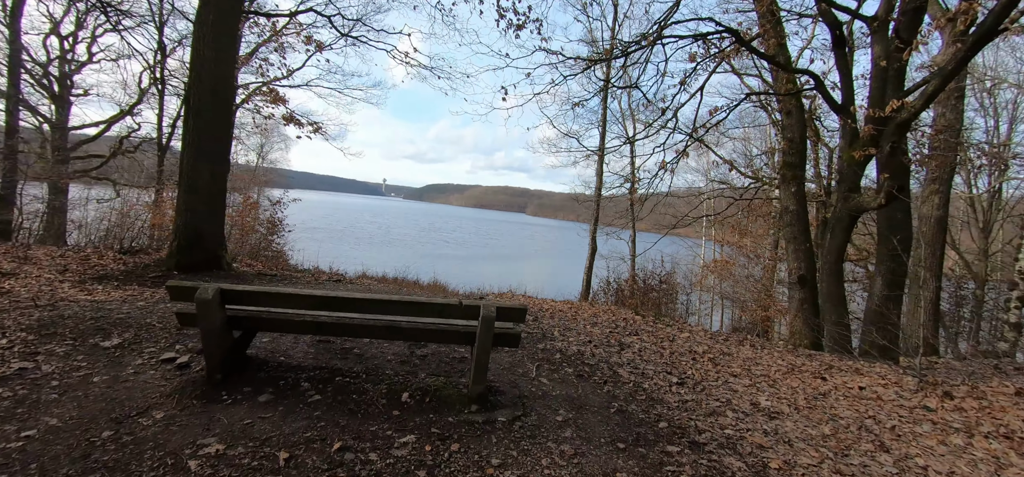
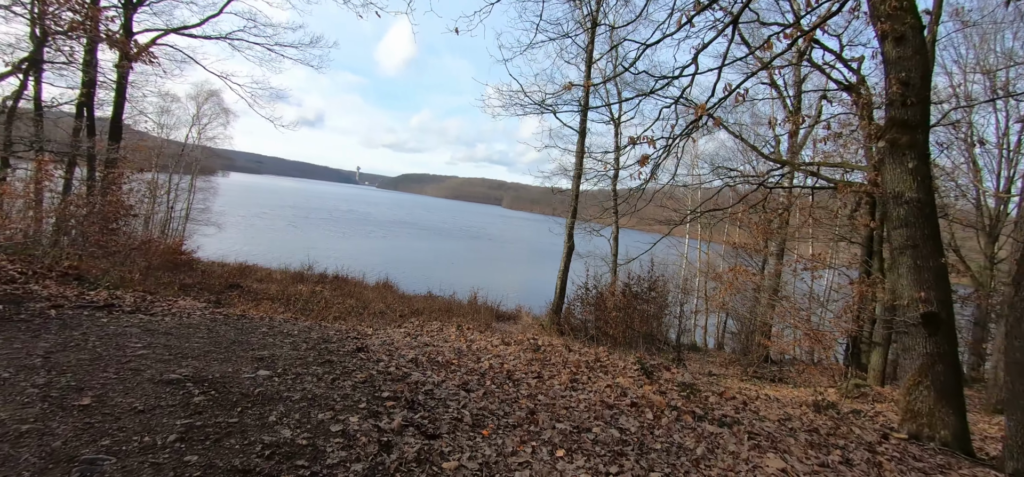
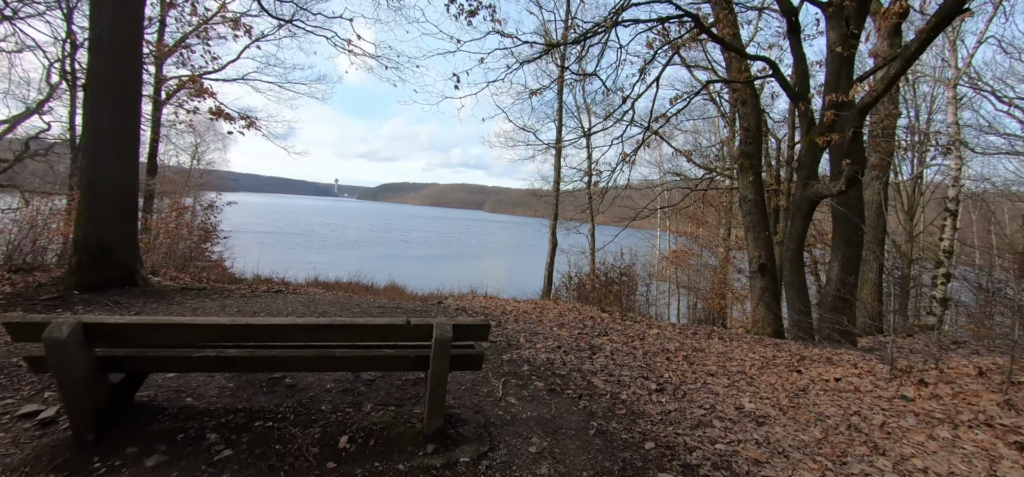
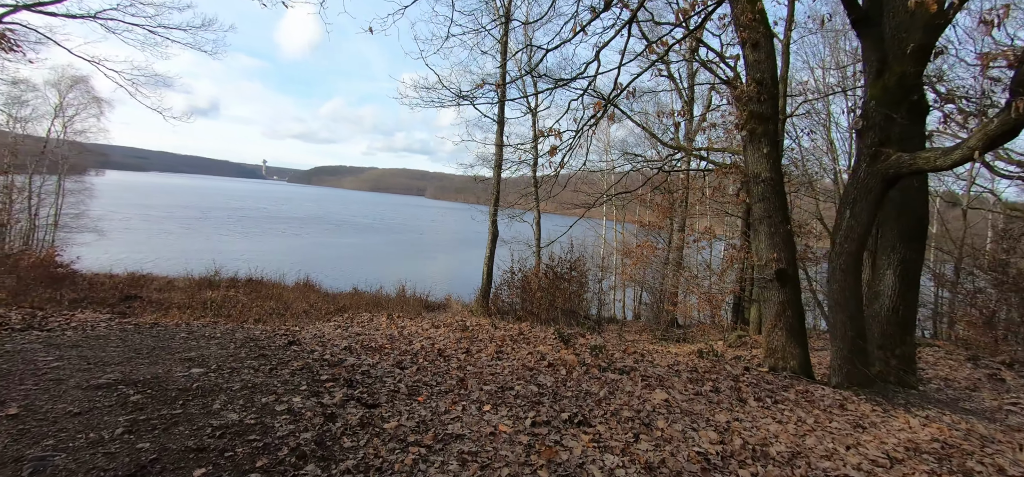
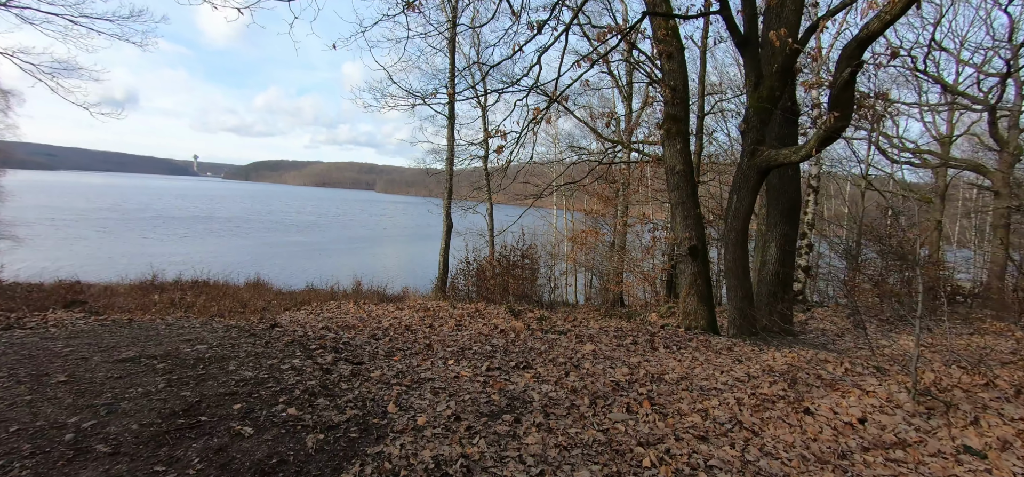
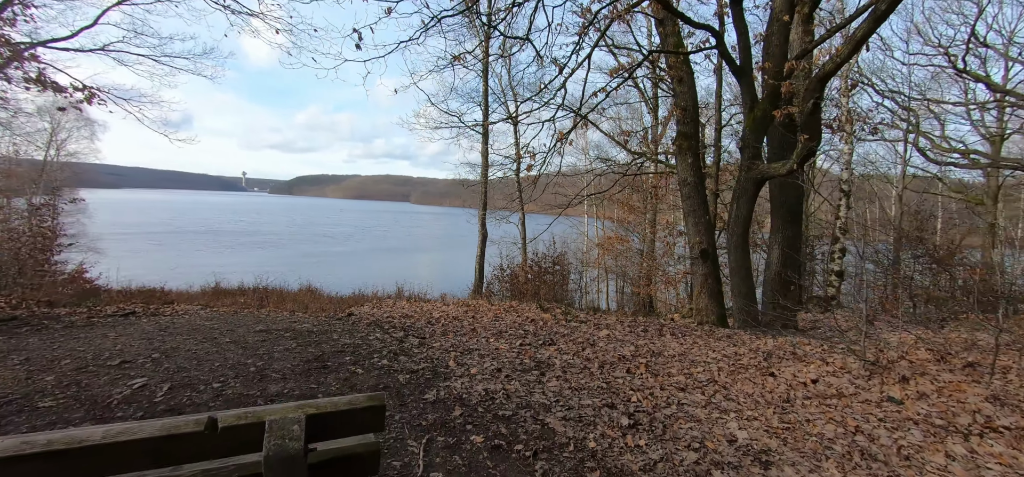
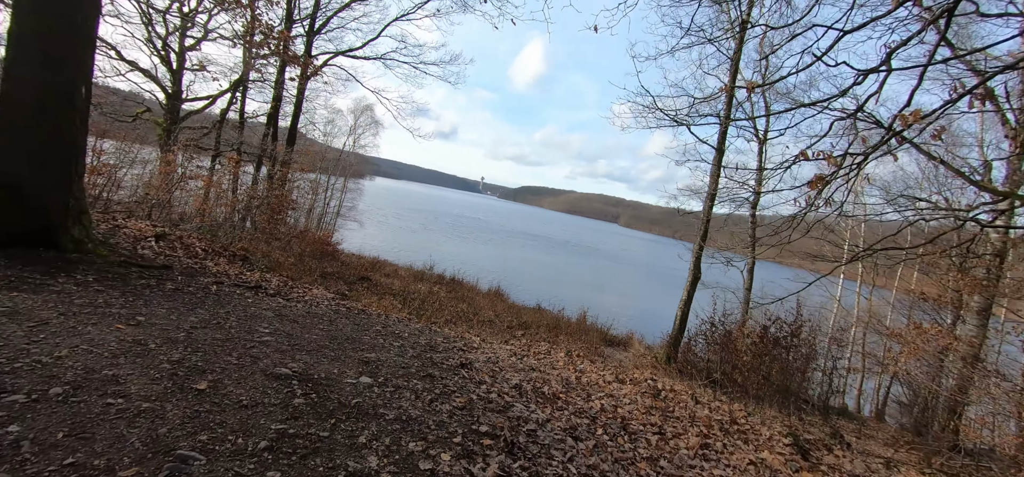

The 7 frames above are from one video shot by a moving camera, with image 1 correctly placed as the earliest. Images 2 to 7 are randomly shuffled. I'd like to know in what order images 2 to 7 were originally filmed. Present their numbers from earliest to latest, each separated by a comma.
3, 6, 5, 4, 2, 7
